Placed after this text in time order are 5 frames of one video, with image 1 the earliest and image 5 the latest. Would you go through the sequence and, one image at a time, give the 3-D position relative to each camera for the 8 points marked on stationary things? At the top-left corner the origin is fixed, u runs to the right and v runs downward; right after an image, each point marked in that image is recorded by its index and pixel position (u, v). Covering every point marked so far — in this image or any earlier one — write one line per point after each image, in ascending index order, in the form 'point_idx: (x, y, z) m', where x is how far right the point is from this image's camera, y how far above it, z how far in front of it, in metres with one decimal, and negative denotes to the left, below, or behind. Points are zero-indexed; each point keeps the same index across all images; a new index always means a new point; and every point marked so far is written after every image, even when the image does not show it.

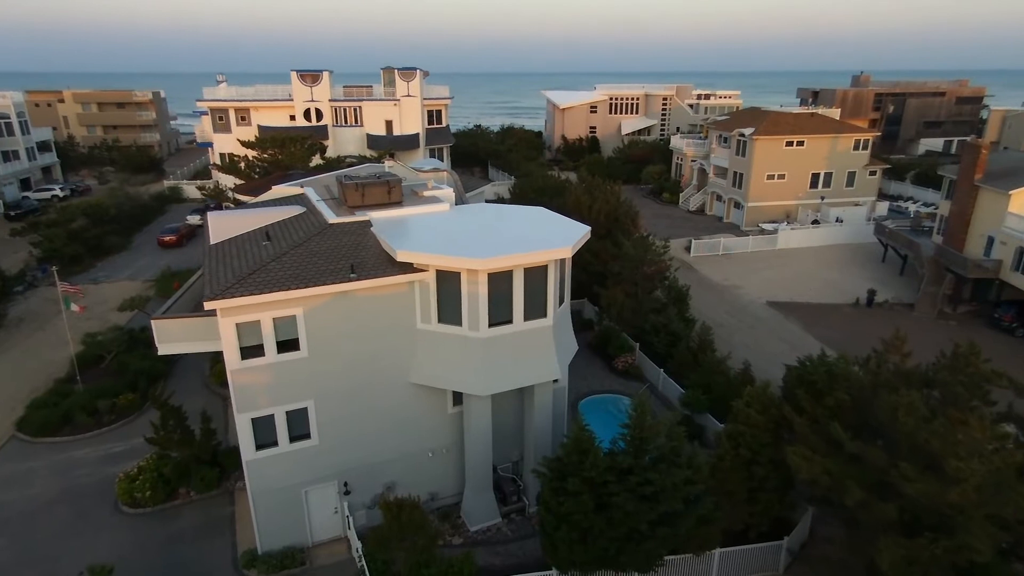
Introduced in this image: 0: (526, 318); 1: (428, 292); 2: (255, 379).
0: (+0.3, -0.7, +13.8) m
1: (-1.9, -0.1, +13.6) m
2: (-5.3, -1.9, +12.7) m
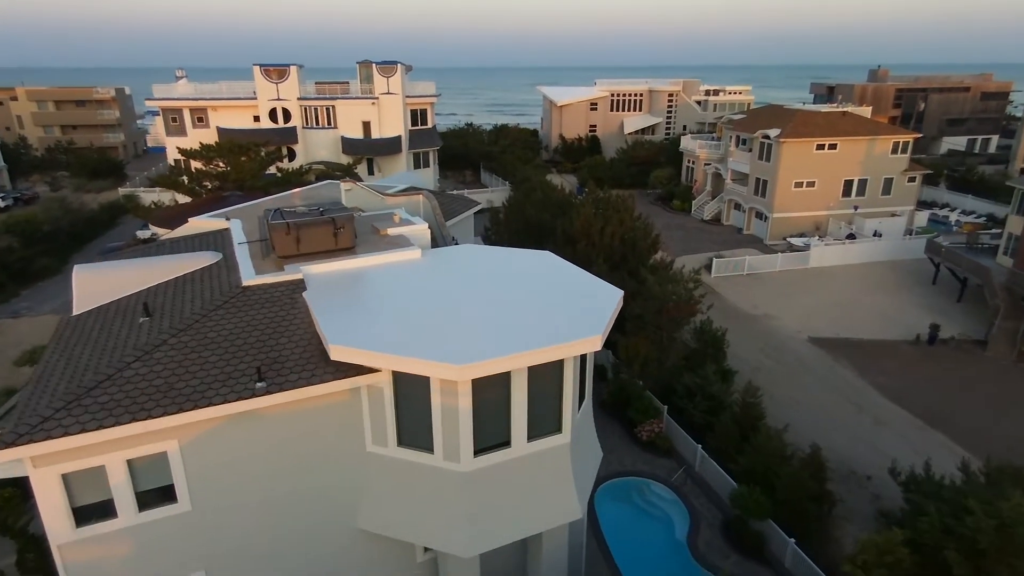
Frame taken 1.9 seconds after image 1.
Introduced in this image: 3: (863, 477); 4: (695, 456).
0: (+0.3, -2.2, +9.2) m
1: (-1.9, -1.7, +8.9) m
2: (-5.3, -3.5, +8.0) m
3: (+9.4, -5.1, +16.5) m
4: (+5.0, -4.6, +16.7) m
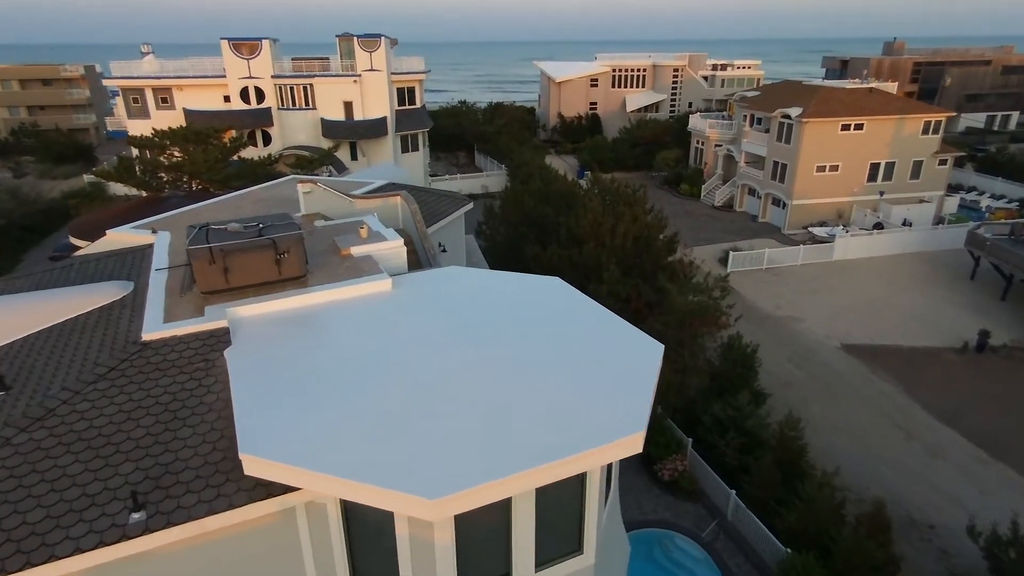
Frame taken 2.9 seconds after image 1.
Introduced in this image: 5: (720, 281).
0: (+0.3, -2.9, +6.5) m
1: (-1.9, -2.4, +6.1) m
2: (-5.3, -4.2, +5.4) m
3: (+9.4, -5.4, +13.9) m
4: (+5.0, -5.0, +14.1) m
5: (+6.0, +0.2, +17.8) m
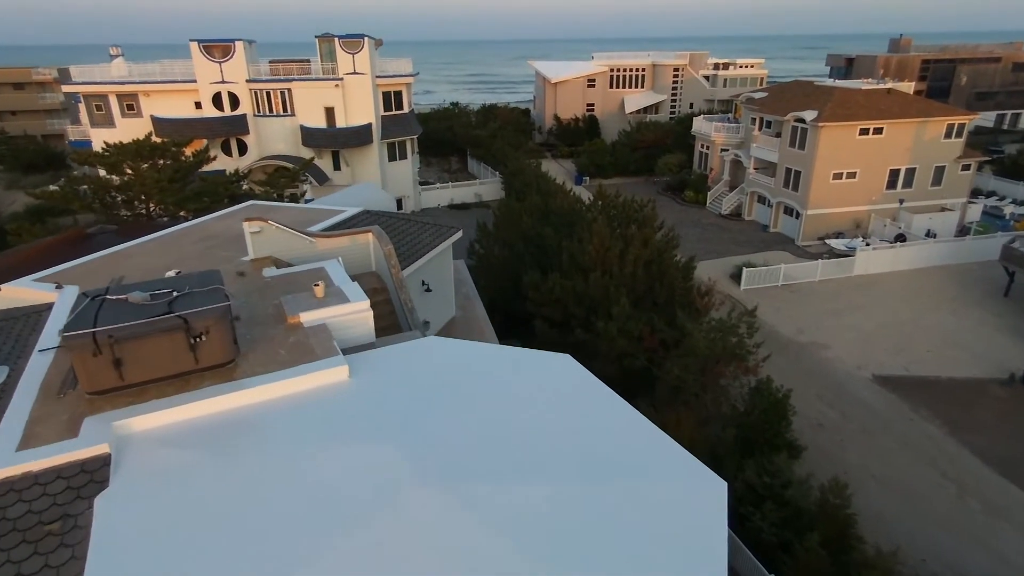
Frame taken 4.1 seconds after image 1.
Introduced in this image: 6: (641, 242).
0: (+0.3, -3.9, +4.2) m
1: (-1.9, -3.4, +3.9) m
2: (-5.3, -5.3, +3.1) m
3: (+9.4, -6.3, +11.8) m
4: (+4.9, -5.9, +11.9) m
5: (+5.9, -0.7, +15.6) m
6: (+3.5, +1.3, +16.7) m
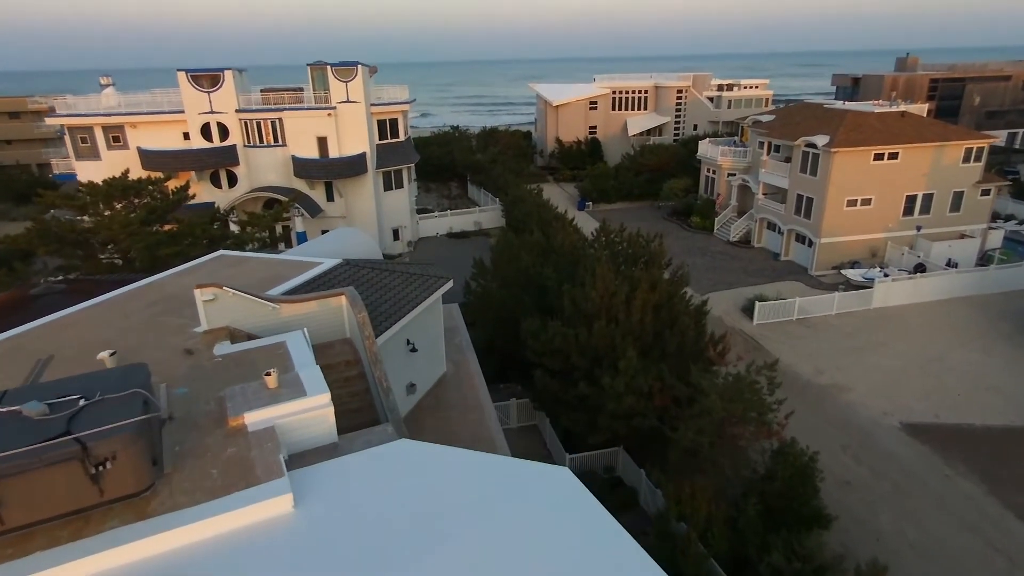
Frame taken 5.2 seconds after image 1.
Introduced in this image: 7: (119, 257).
0: (+0.2, -4.8, +2.8) m
1: (-2.0, -4.3, +2.4) m
2: (-5.4, -6.2, +1.6) m
3: (+9.3, -7.4, +10.2) m
4: (+4.9, -7.0, +10.4) m
5: (+5.9, -1.9, +14.2) m
6: (+3.4, 0.0, +15.3) m
7: (-11.4, +0.9, +17.8) m
